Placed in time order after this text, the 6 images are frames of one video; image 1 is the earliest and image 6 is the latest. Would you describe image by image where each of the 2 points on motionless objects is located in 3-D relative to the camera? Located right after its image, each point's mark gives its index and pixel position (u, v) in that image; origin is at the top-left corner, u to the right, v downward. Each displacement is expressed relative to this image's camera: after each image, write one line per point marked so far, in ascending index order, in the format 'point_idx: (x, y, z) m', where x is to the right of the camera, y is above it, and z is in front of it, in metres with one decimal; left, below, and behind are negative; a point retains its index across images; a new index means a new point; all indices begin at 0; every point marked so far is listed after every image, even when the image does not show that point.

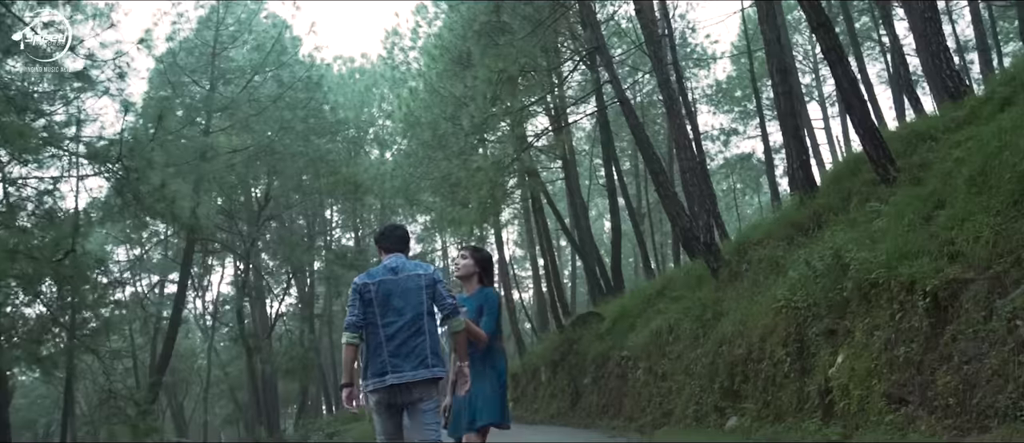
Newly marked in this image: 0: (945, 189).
0: (+5.3, +0.4, +11.2) m
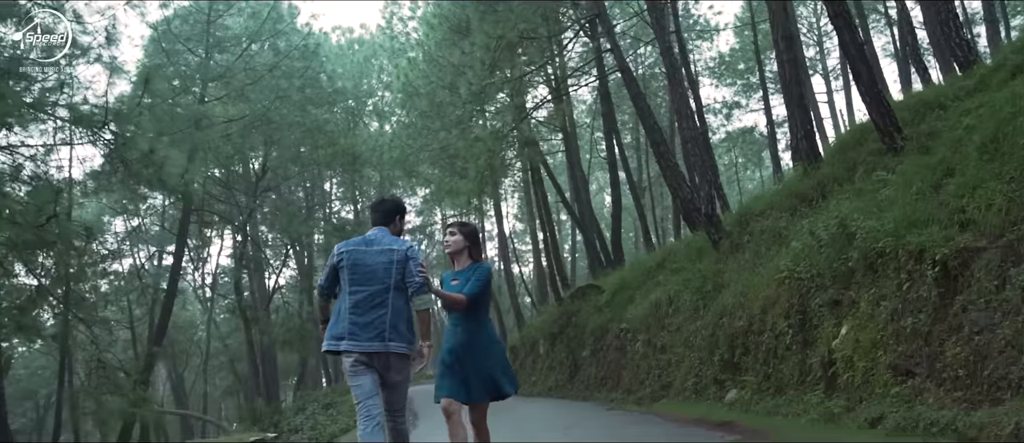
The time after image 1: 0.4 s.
0: (+5.2, +0.8, +10.9) m
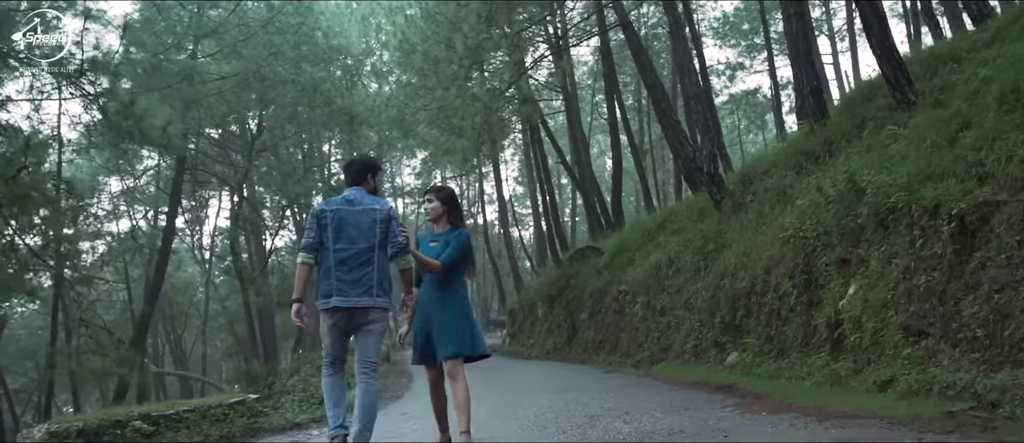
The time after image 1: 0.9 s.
0: (+5.2, +1.3, +10.5) m
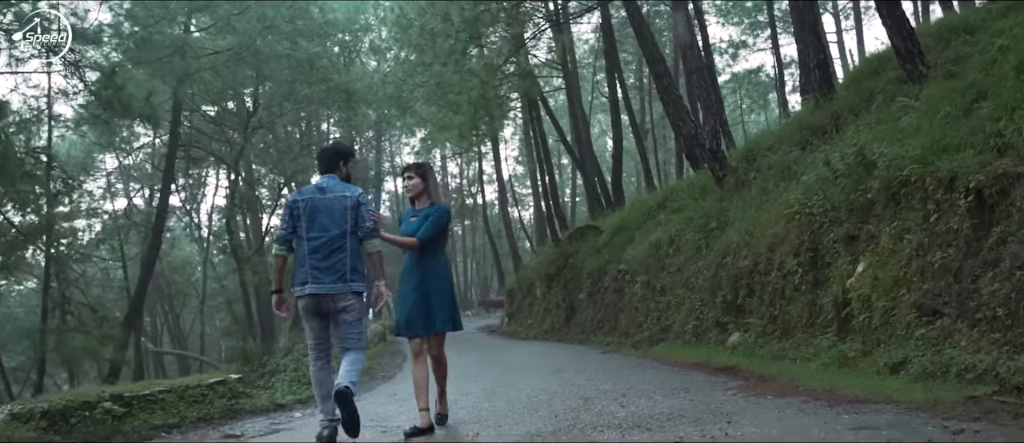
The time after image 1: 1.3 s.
0: (+5.1, +1.5, +10.1) m
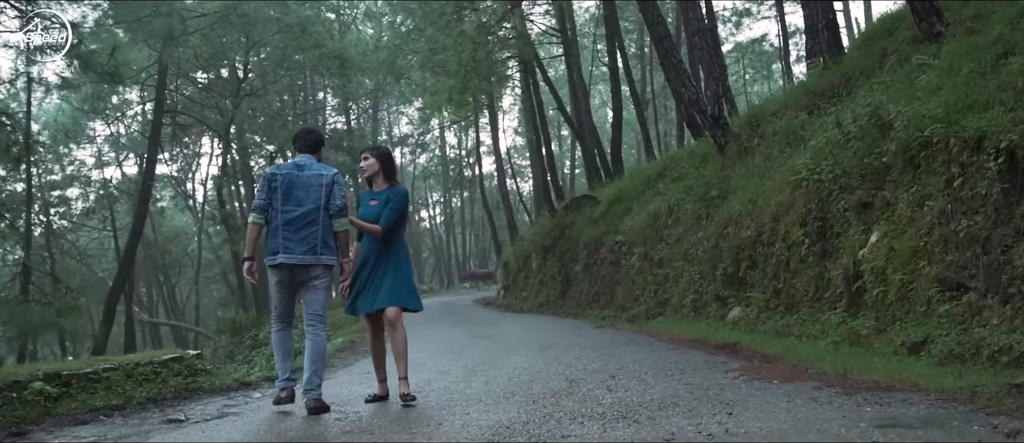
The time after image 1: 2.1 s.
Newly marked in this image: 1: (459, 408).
0: (+5.0, +1.8, +9.4) m
1: (-0.3, -1.0, +5.0) m
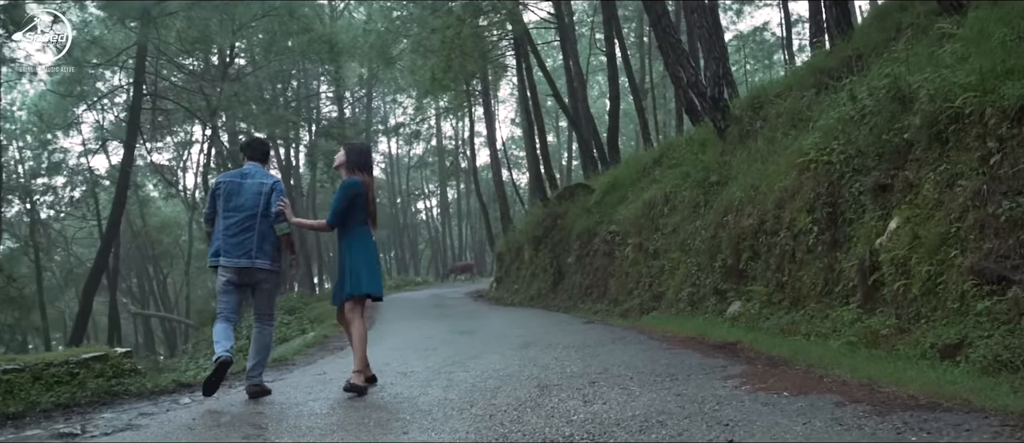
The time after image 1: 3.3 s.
0: (+4.8, +1.9, +8.5) m
1: (-0.5, -0.9, +4.1) m
